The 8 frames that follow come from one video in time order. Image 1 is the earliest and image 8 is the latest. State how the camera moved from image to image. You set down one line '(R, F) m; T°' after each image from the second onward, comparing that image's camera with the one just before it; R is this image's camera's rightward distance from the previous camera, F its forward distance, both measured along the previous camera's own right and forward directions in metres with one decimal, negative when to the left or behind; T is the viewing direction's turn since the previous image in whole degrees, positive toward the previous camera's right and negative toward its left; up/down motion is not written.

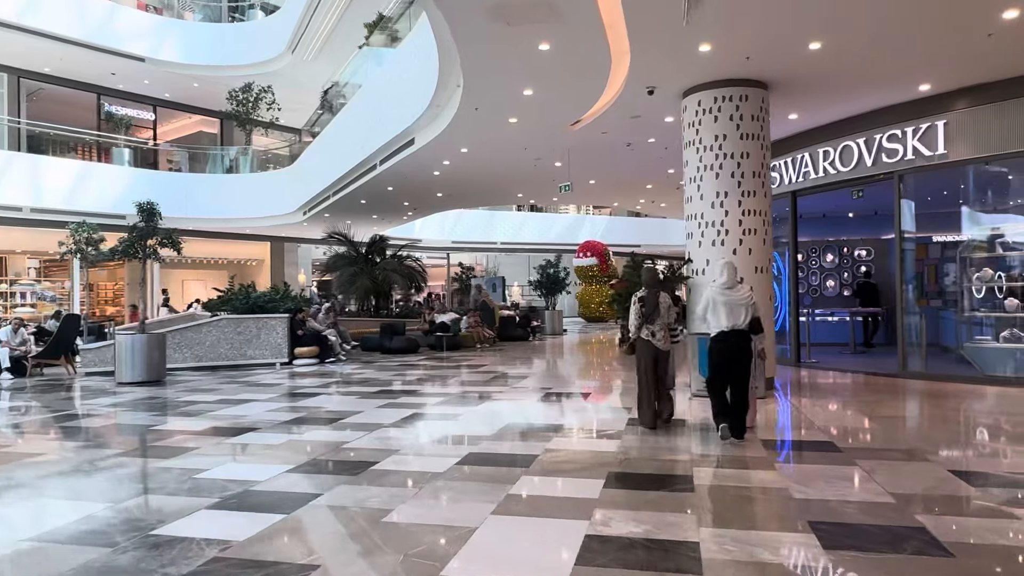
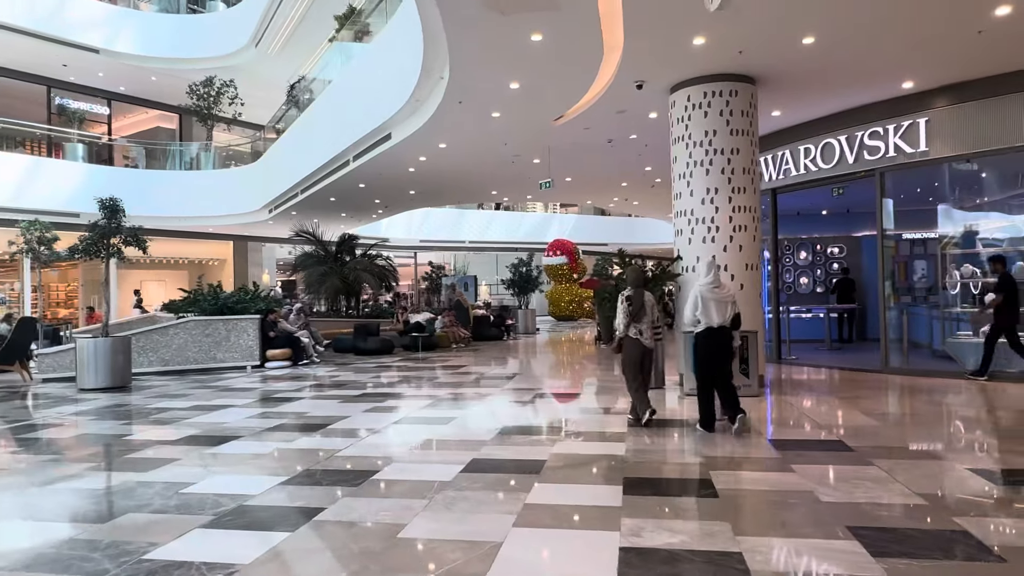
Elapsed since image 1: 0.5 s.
(-0.3, +0.2) m; +3°
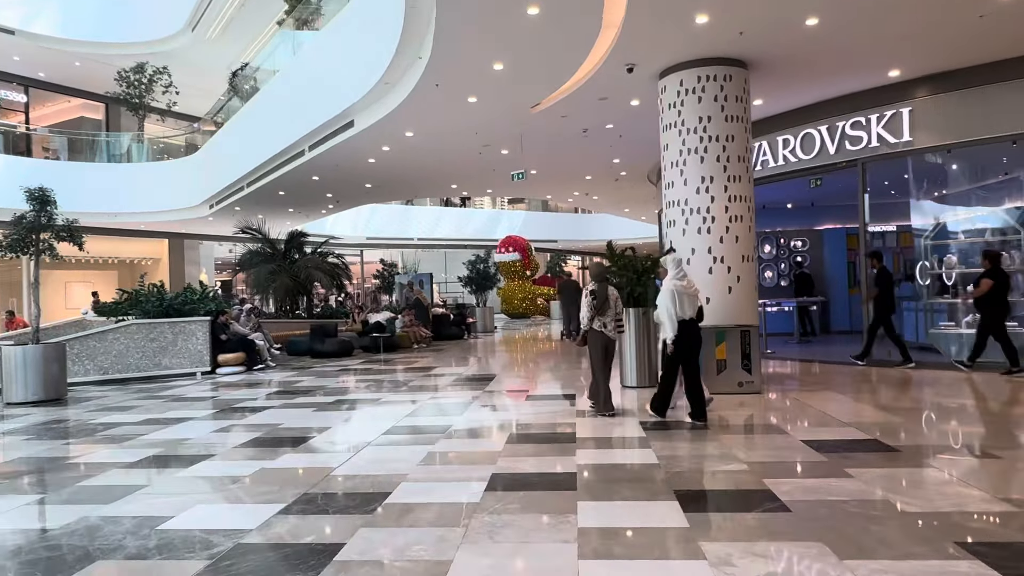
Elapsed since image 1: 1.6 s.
(-0.5, +0.5) m; +5°
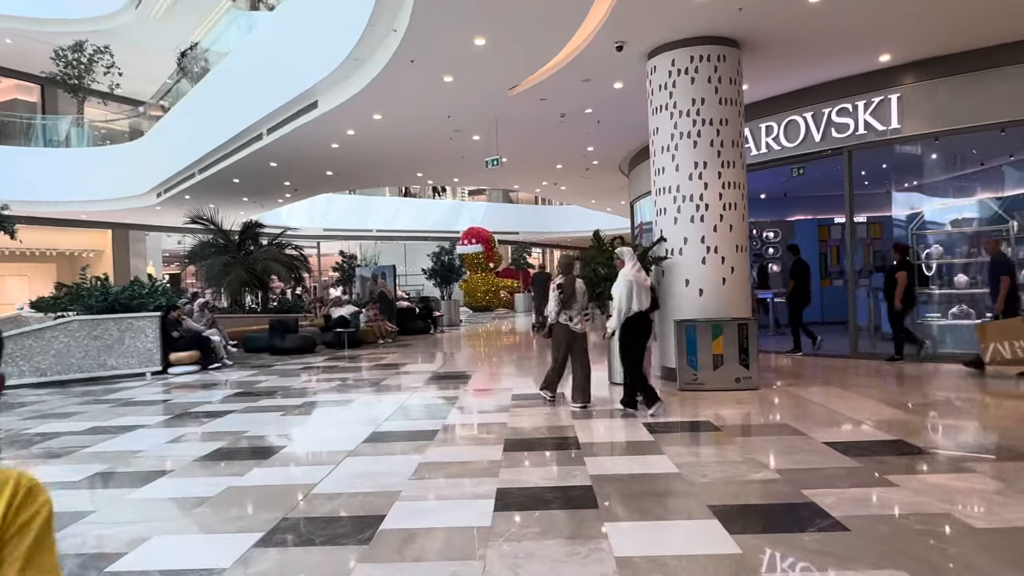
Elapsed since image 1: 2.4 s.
(-0.3, +0.4) m; +4°
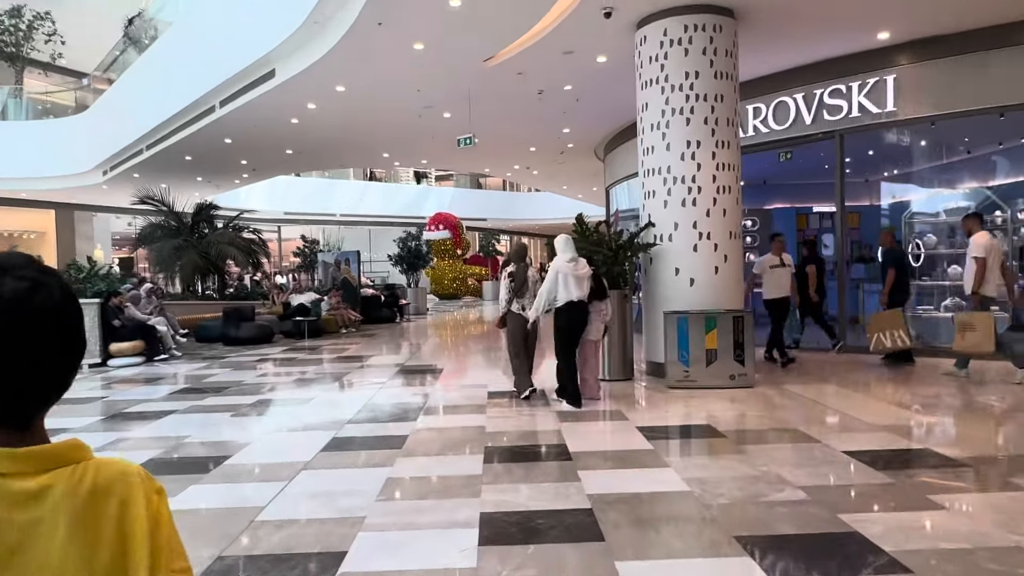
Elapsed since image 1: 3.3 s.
(-0.1, +0.5) m; +3°
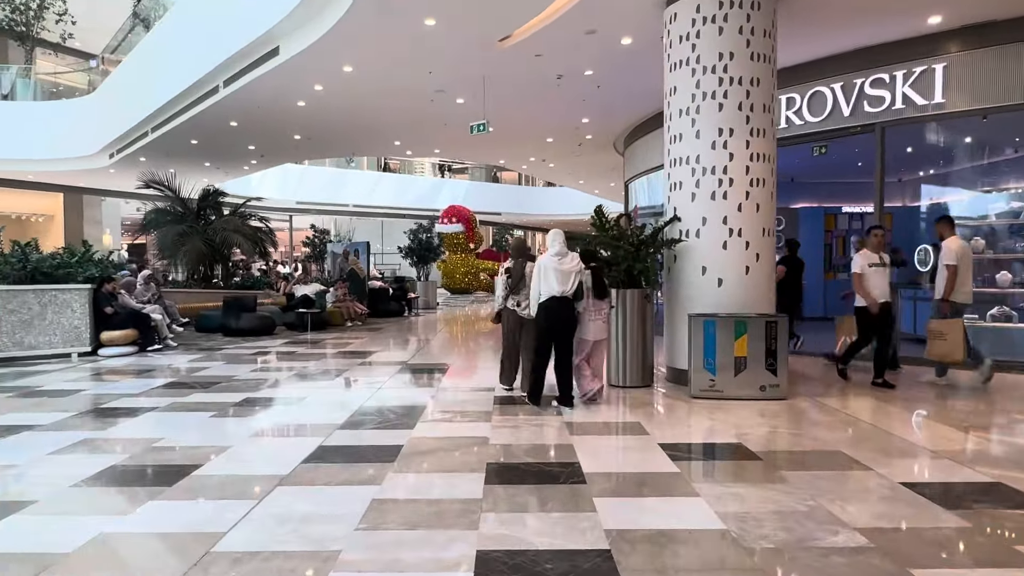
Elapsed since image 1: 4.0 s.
(0.0, +0.5) m; -1°
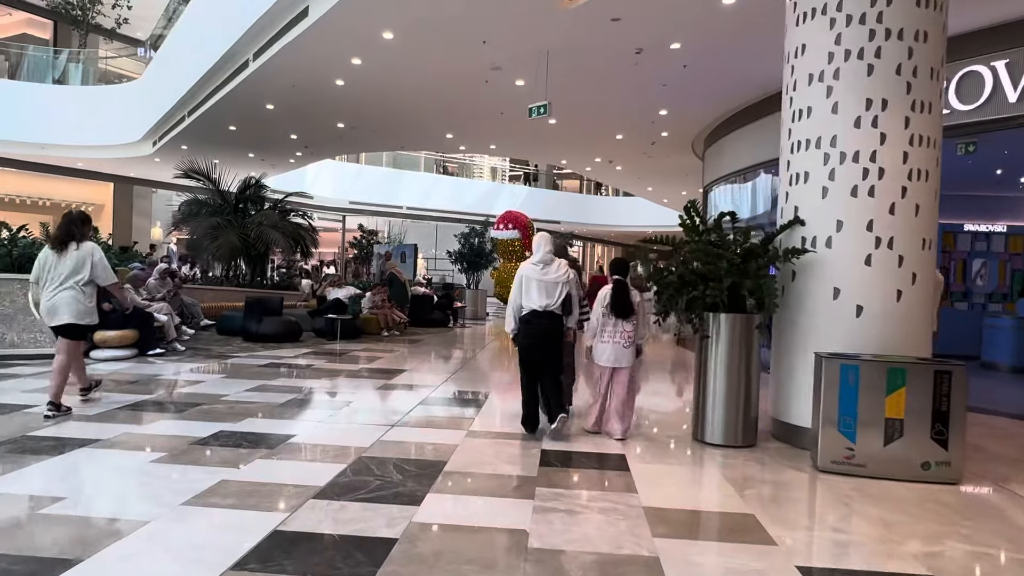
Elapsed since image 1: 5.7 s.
(0.0, +1.3) m; -5°
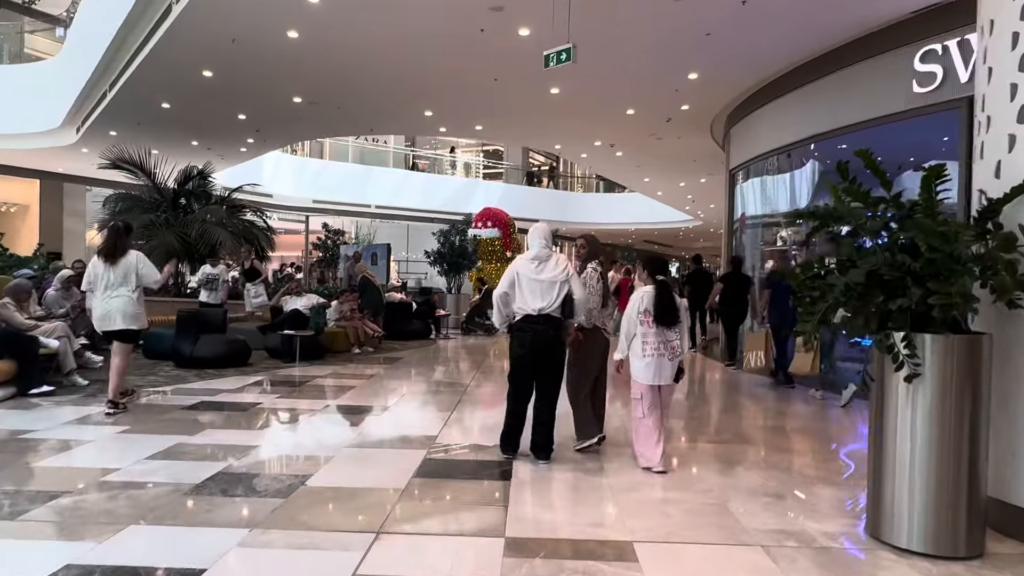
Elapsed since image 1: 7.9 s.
(-0.4, +1.7) m; +3°
